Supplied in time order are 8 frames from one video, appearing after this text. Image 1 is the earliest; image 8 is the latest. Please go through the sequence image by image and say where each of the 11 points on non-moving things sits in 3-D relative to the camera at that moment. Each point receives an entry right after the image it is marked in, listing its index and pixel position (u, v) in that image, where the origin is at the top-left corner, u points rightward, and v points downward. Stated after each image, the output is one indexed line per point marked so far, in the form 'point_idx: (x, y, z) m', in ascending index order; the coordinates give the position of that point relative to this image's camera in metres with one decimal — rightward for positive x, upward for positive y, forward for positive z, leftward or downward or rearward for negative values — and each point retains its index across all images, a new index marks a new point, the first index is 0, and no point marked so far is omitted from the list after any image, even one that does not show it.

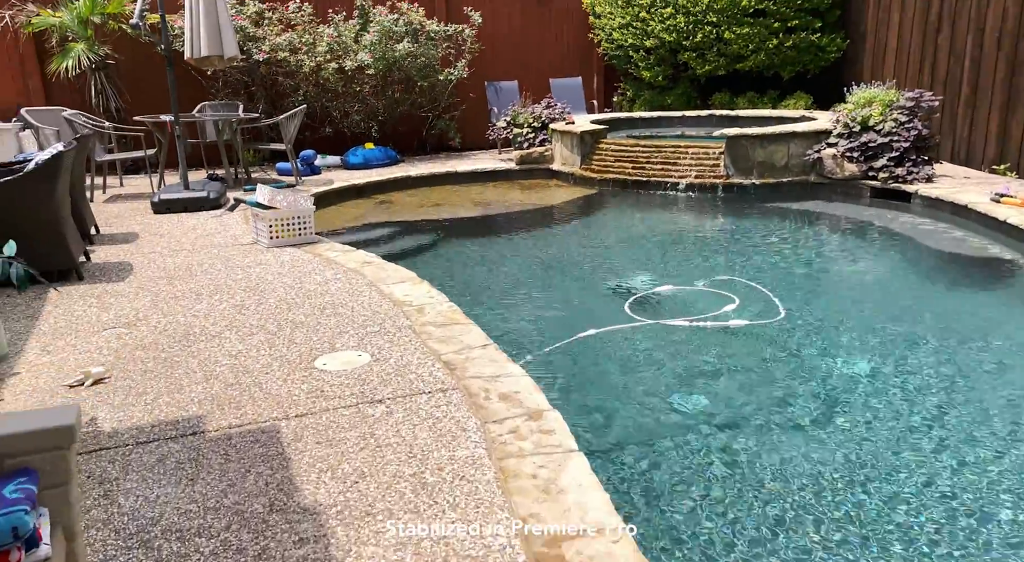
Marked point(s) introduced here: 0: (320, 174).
0: (-2.1, +1.2, +8.2) m
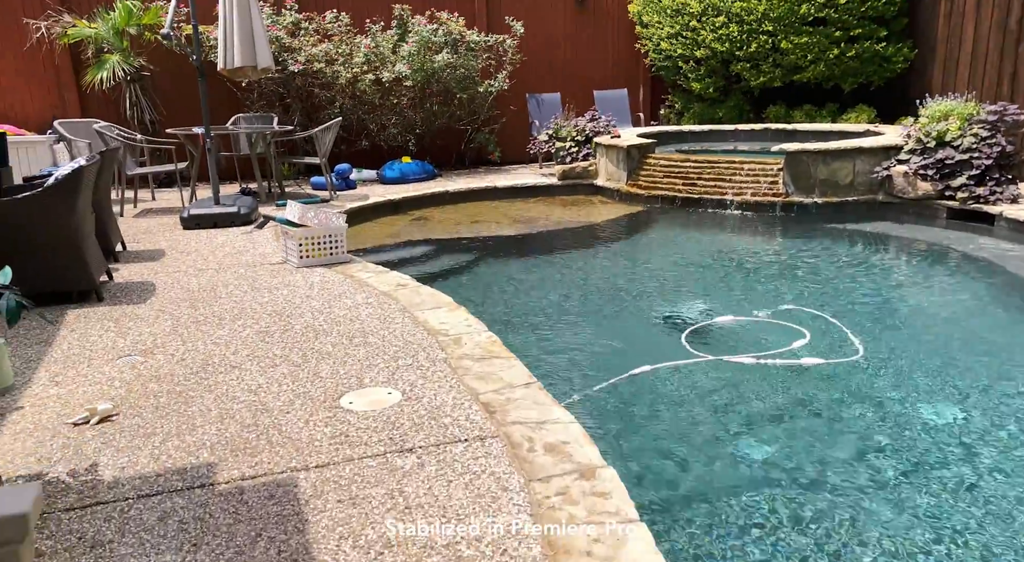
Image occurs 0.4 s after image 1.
0: (-1.7, +1.0, +8.0) m
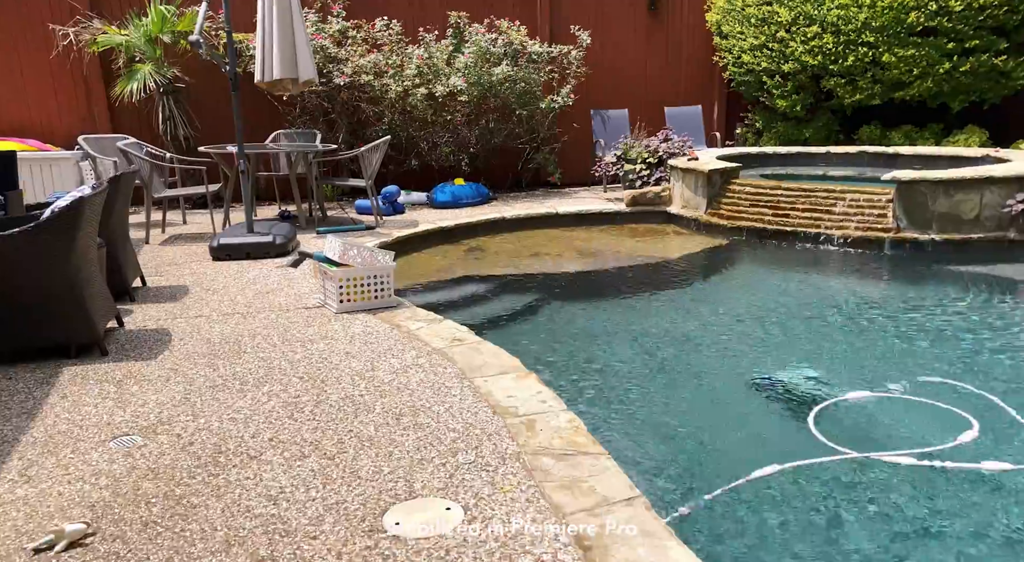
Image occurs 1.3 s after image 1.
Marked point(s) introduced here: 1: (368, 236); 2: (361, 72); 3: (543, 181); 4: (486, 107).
0: (-1.1, +0.7, +7.4) m
1: (-1.2, +0.4, +6.2) m
2: (-1.5, +2.1, +7.5) m
3: (+0.3, +1.2, +9.0) m
4: (-0.3, +1.9, +8.1) m
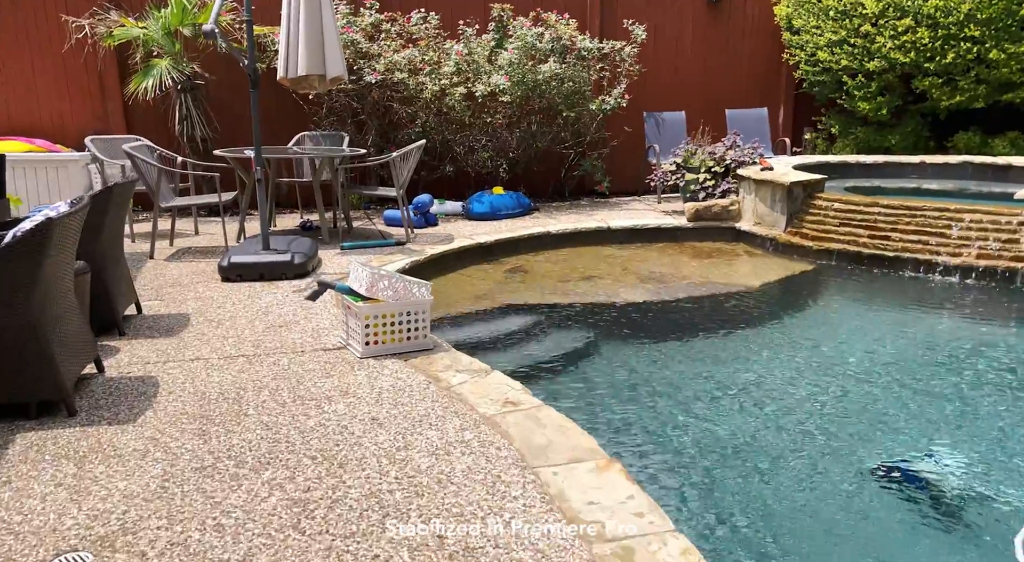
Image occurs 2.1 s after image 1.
0: (-0.7, +0.5, +6.6) m
1: (-0.8, +0.2, +5.5) m
2: (-1.1, +1.9, +6.8) m
3: (+0.8, +1.0, +8.3) m
4: (+0.2, +1.7, +7.4) m
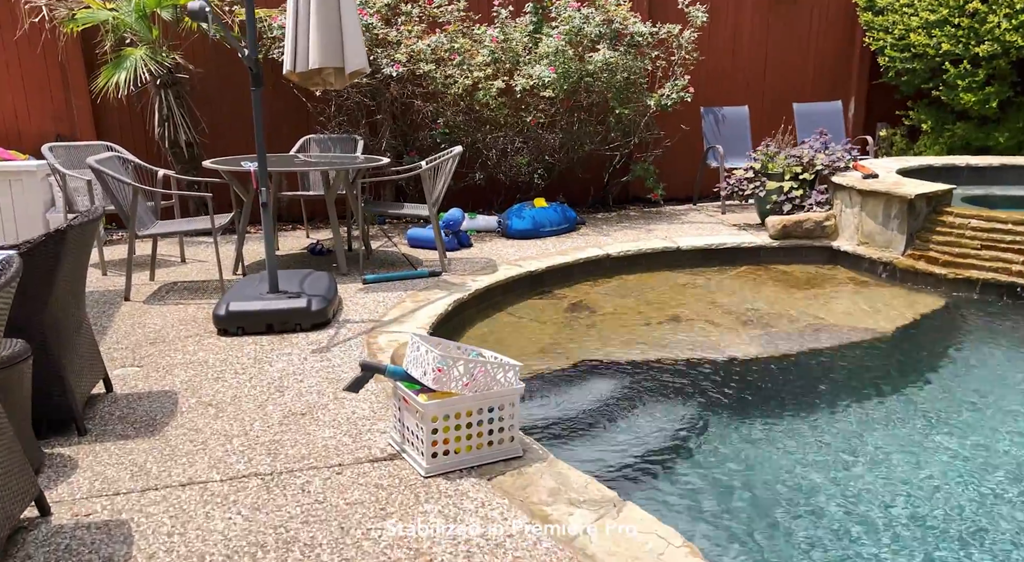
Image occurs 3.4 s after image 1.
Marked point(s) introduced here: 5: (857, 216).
0: (-0.3, +0.3, +5.6) m
1: (-0.4, -0.1, +4.5) m
2: (-0.7, +1.7, +5.7) m
3: (+1.2, +0.8, +7.2) m
4: (+0.5, +1.5, +6.3) m
5: (+2.4, +0.5, +5.1) m
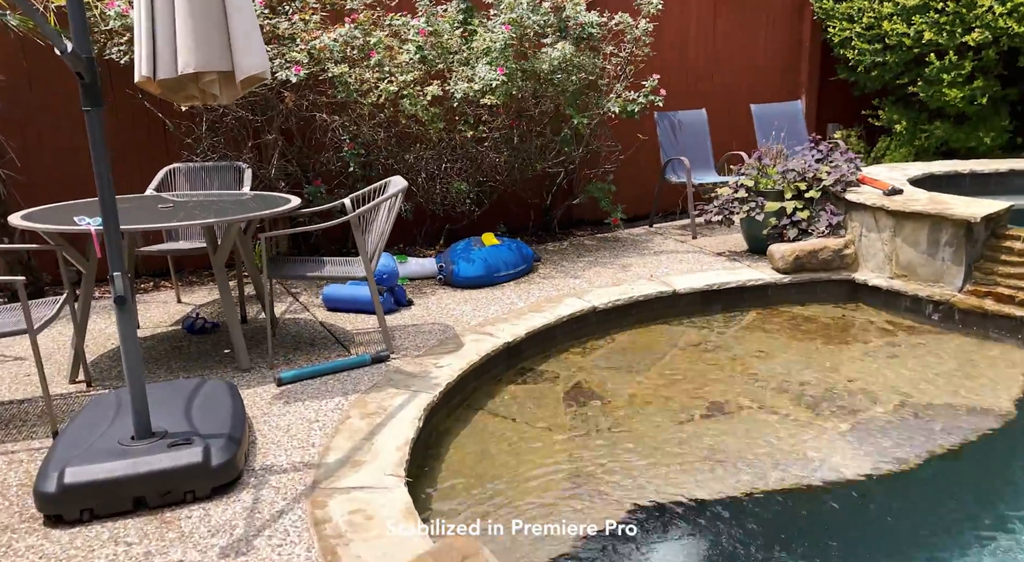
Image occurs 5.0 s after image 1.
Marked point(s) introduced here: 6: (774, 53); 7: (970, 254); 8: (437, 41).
0: (-0.6, -0.1, +4.2) m
1: (-0.5, -0.4, +3.1) m
2: (-1.1, +1.3, +4.3) m
3: (+0.6, +0.5, +6.1) m
4: (+0.1, +1.1, +5.1) m
5: (+2.1, +0.2, +4.2) m
6: (+2.3, +1.9, +6.3) m
7: (+2.4, +0.1, +3.9) m
8: (-0.5, +1.5, +4.6) m
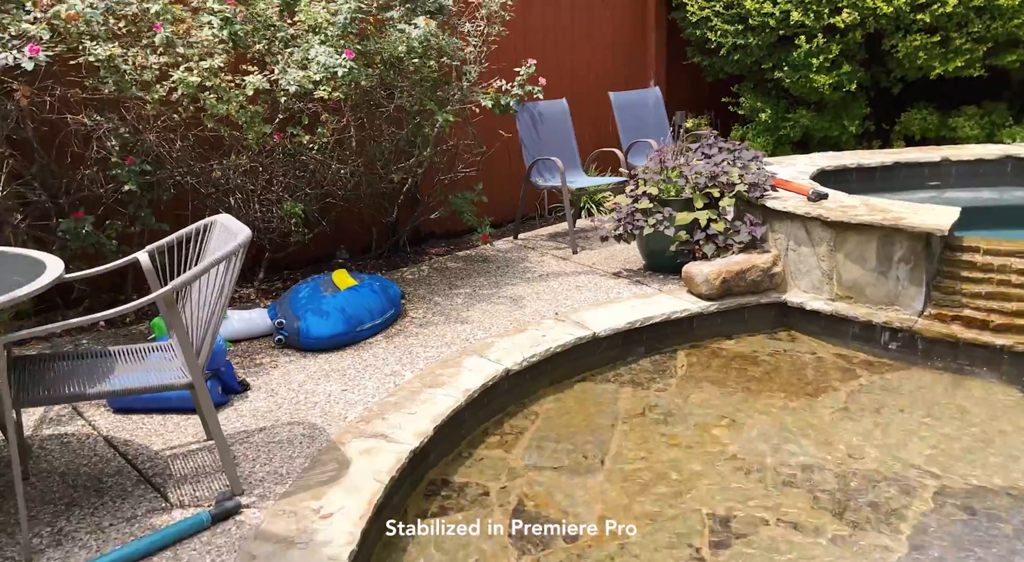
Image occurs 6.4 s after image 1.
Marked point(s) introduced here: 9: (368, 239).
0: (-1.0, -0.5, +3.0) m
1: (-0.6, -0.8, +1.9) m
2: (-1.6, +0.9, +2.8) m
3: (-0.5, +0.3, +5.1) m
4: (-0.7, +0.9, +3.9) m
5: (+1.5, +0.1, +3.6) m
6: (+1.0, +1.9, +5.6) m
7: (+1.9, 0.0, +3.4) m
8: (-1.1, +1.2, +3.3) m
9: (-0.8, +0.2, +4.7) m
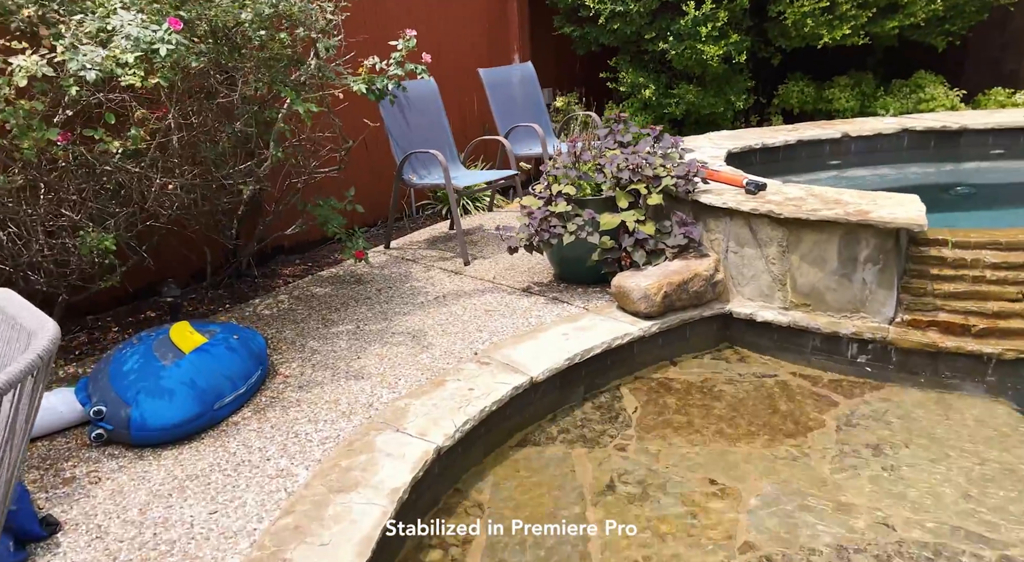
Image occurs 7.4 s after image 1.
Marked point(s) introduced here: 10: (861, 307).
0: (-1.2, -0.7, +2.0) m
1: (-0.5, -1.0, +1.0) m
2: (-1.8, +0.6, +1.6) m
3: (-1.2, +0.2, +4.1) m
4: (-1.2, +0.7, +2.9) m
5: (+1.1, +0.1, +3.2) m
6: (+0.1, +1.9, +4.9) m
7: (+1.5, 0.0, +3.0) m
8: (-1.4, +0.9, +2.2) m
9: (-1.4, +0.1, +3.7) m
10: (+1.4, -0.1, +3.1) m
